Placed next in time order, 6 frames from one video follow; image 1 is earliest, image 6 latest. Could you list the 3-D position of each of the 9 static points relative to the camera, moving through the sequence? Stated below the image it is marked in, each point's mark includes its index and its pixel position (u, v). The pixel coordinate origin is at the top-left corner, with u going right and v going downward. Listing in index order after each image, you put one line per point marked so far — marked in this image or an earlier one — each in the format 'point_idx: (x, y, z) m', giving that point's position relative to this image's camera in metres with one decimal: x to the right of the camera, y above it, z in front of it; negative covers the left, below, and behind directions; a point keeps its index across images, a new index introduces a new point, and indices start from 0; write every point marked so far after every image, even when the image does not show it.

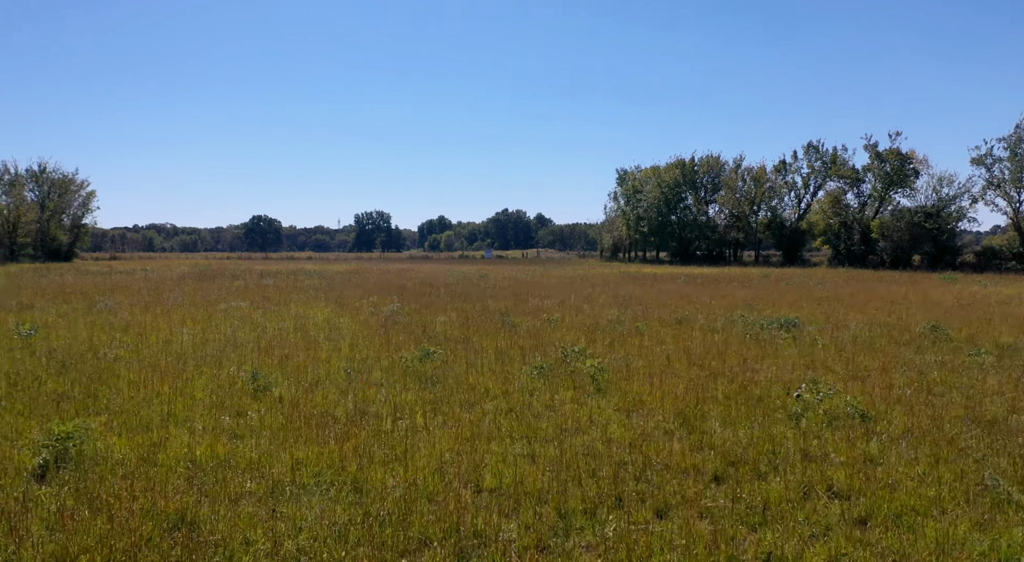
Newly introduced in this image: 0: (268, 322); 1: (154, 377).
0: (-6.4, -1.1, +19.6) m
1: (-5.4, -1.4, +11.1) m
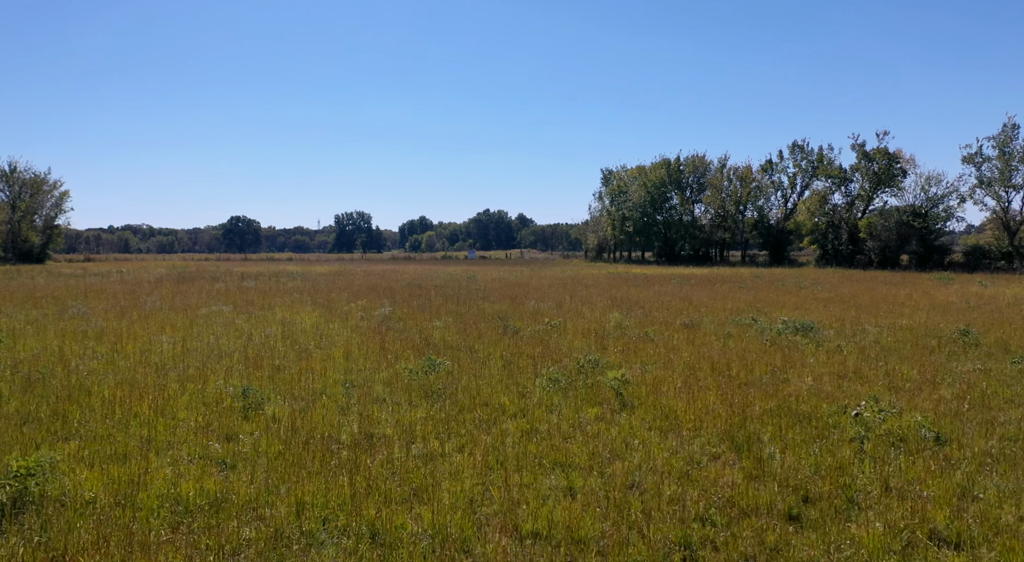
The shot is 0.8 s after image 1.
0: (-6.4, -1.2, +18.5) m
1: (-5.2, -1.5, +10.0) m
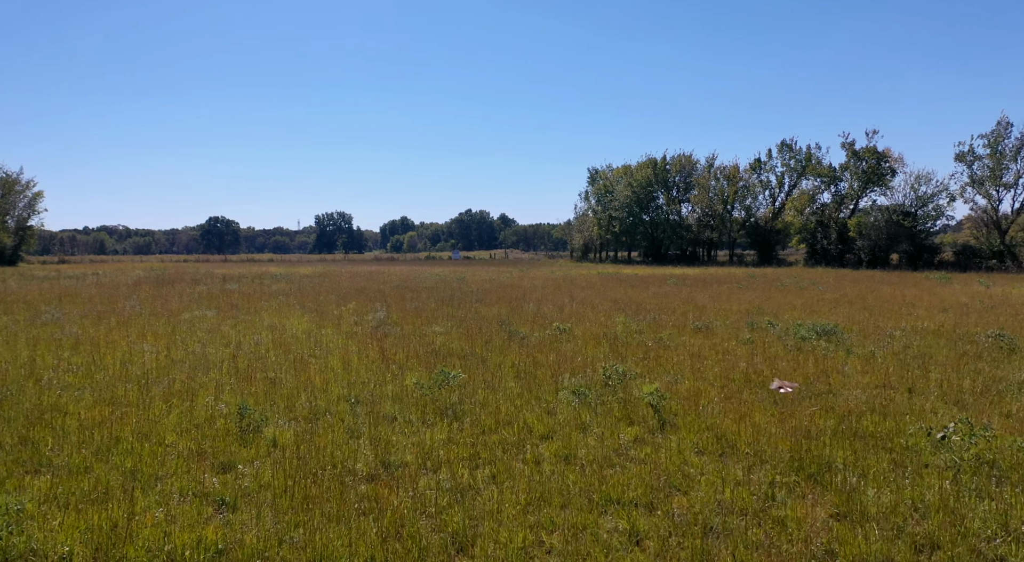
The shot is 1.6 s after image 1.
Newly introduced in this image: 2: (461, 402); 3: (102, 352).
0: (-6.3, -1.3, +17.5) m
1: (-4.9, -1.6, +9.0) m
2: (-0.7, -1.6, +9.6) m
3: (-7.9, -1.4, +14.3) m
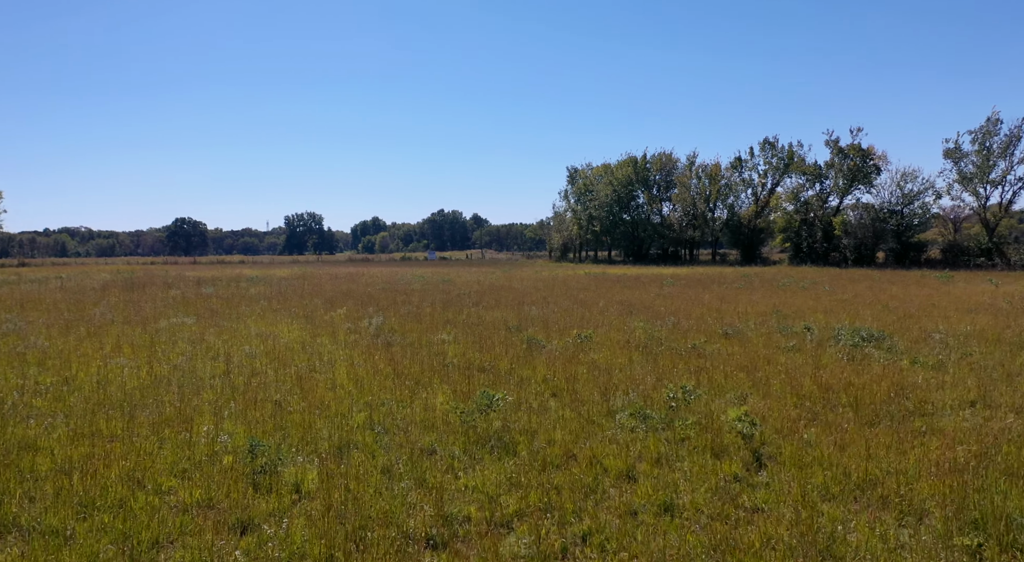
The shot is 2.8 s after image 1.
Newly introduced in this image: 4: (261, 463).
0: (-6.0, -1.4, +15.9) m
1: (-4.2, -1.7, +7.5) m
2: (-0.1, -1.6, +8.2) m
3: (-7.5, -1.5, +12.7) m
4: (-2.4, -1.7, +6.9) m
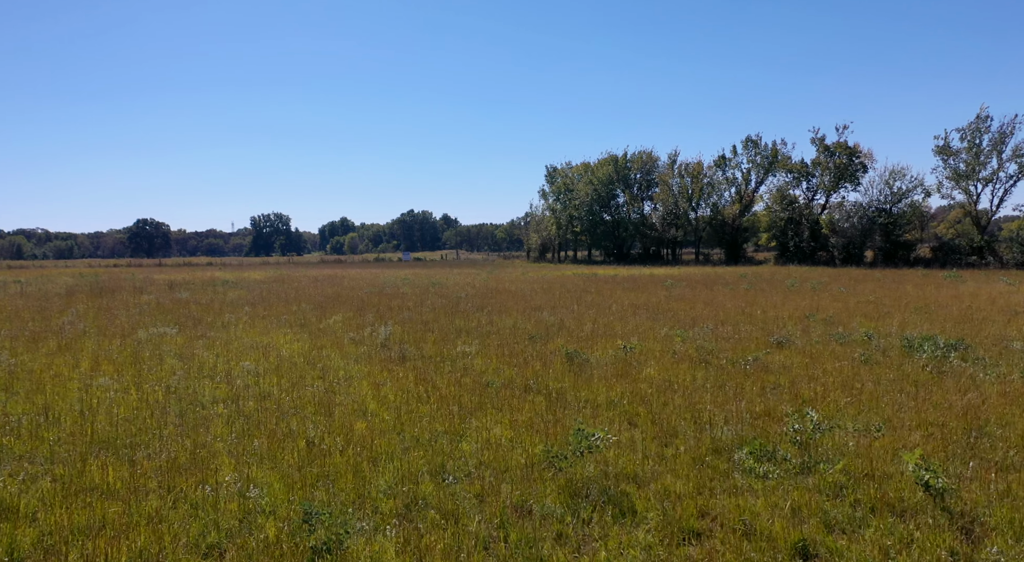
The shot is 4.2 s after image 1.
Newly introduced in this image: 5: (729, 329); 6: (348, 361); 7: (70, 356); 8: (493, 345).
0: (-5.4, -1.5, +14.0) m
1: (-3.3, -1.8, +5.7) m
2: (+0.9, -1.7, +6.7) m
3: (-6.7, -1.7, +10.8) m
4: (-1.4, -1.8, +5.3) m
5: (+4.9, -1.1, +16.8) m
6: (-3.1, -1.5, +14.1) m
7: (-8.7, -1.5, +14.7) m
8: (-0.4, -1.3, +15.6) m
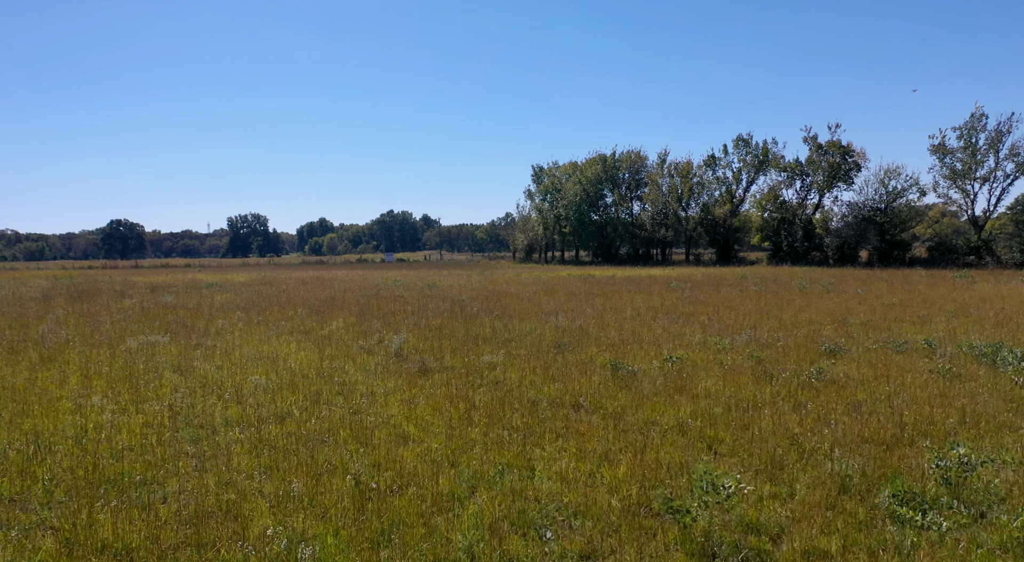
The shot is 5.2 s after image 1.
0: (-4.8, -1.6, +12.7) m
1: (-2.5, -1.9, +4.5) m
2: (+1.7, -1.8, +5.5) m
3: (-6.0, -1.8, +9.5) m
4: (-0.5, -1.9, +4.1) m
5: (+5.4, -1.1, +15.8) m
6: (-2.6, -1.6, +12.9) m
7: (-8.2, -1.6, +13.3) m
8: (+0.1, -1.4, +14.4) m
